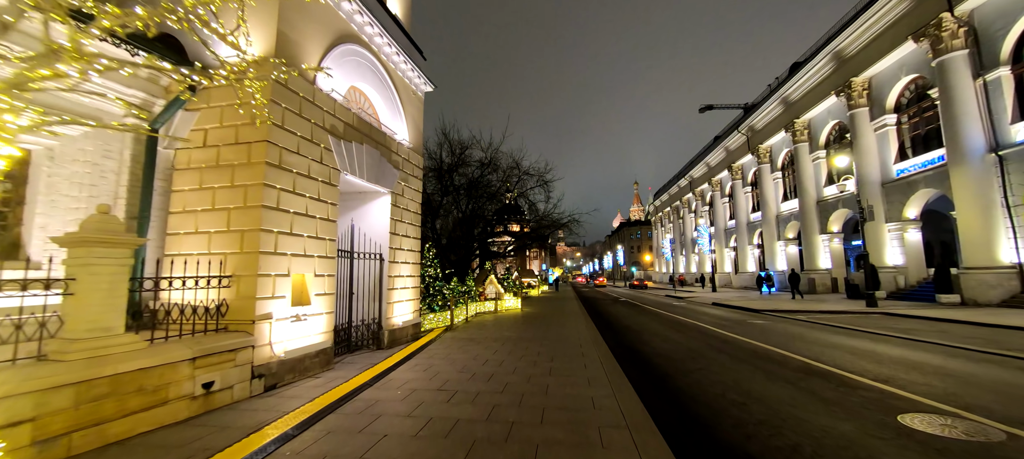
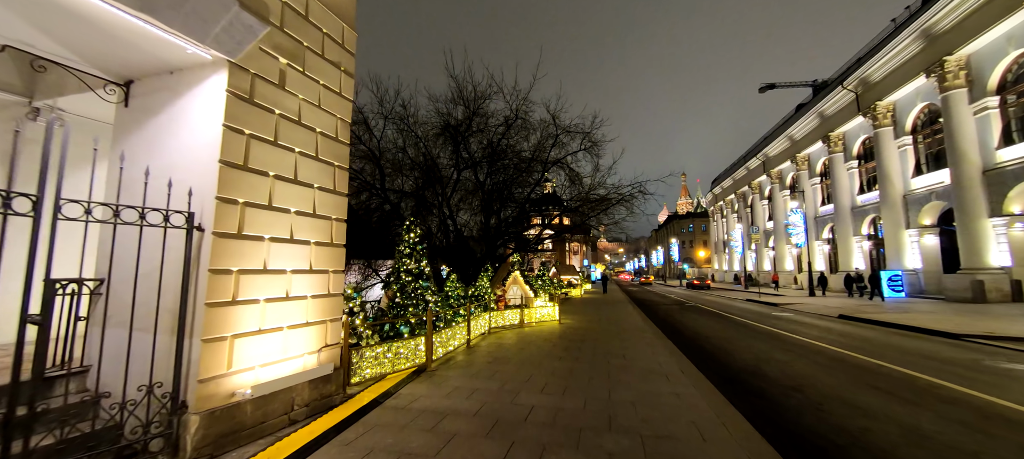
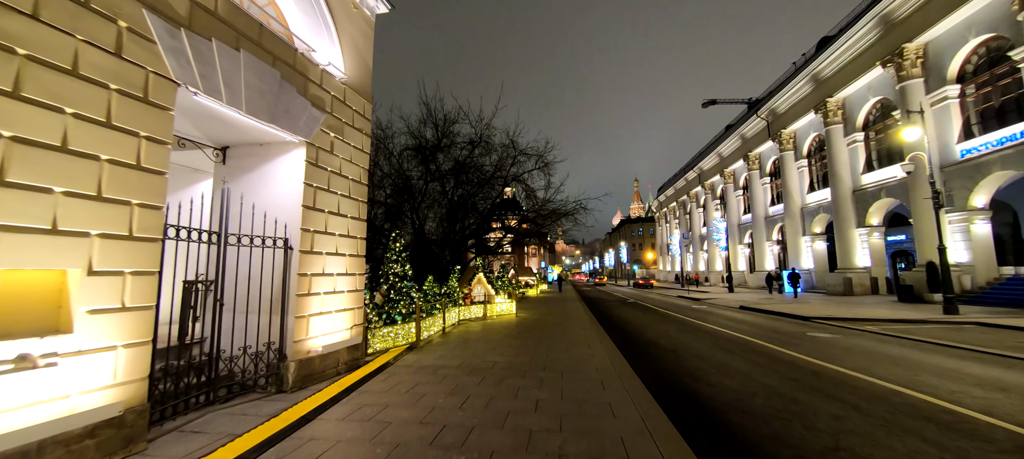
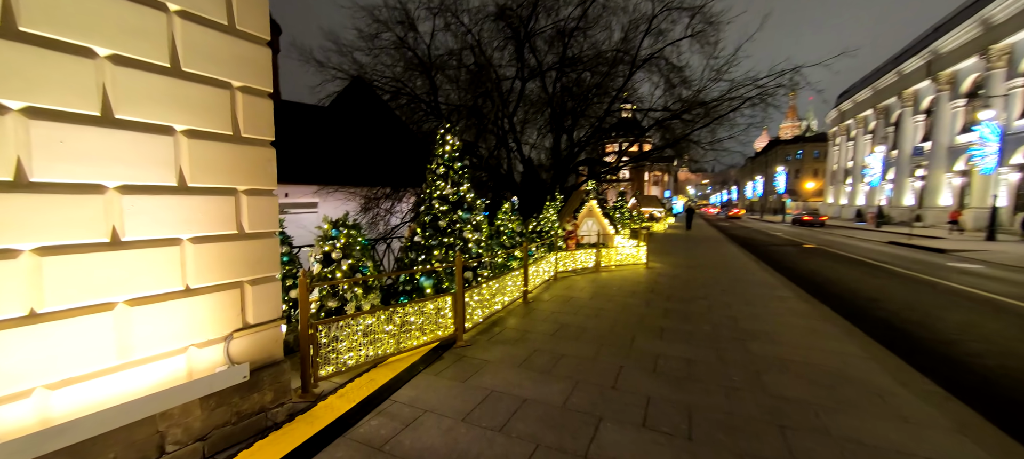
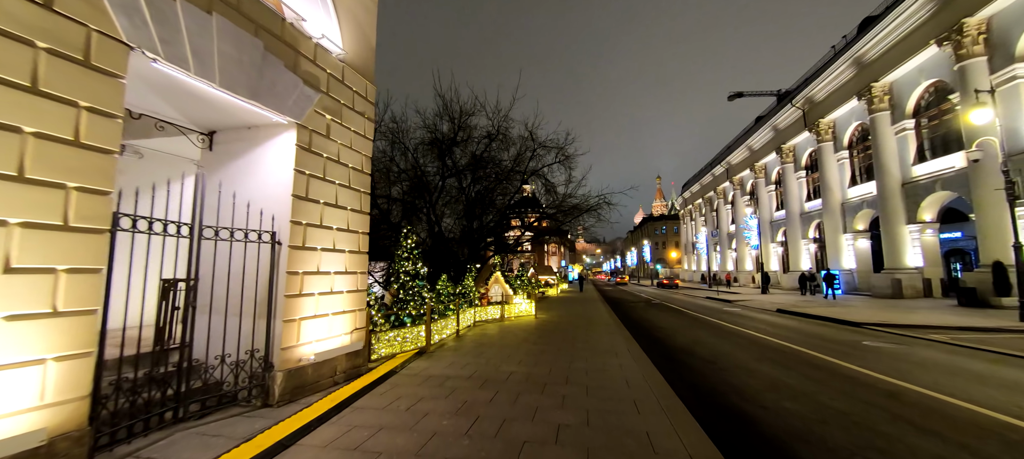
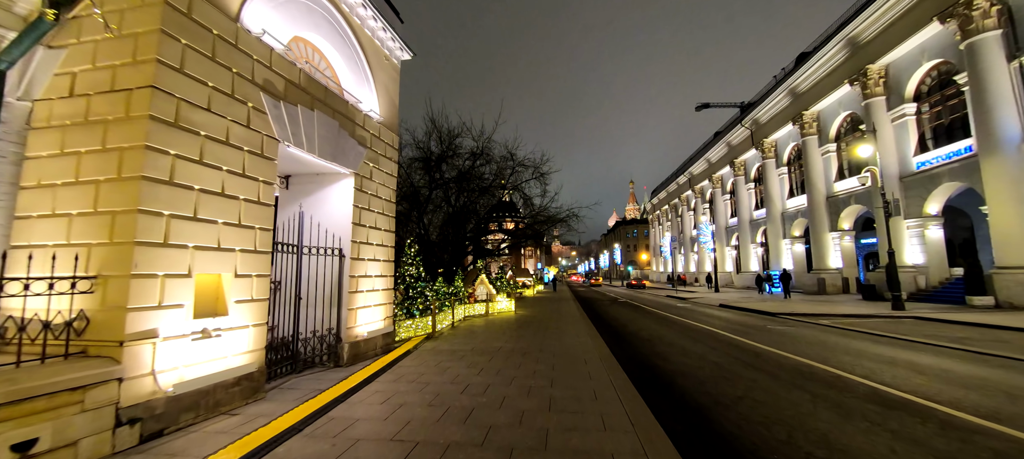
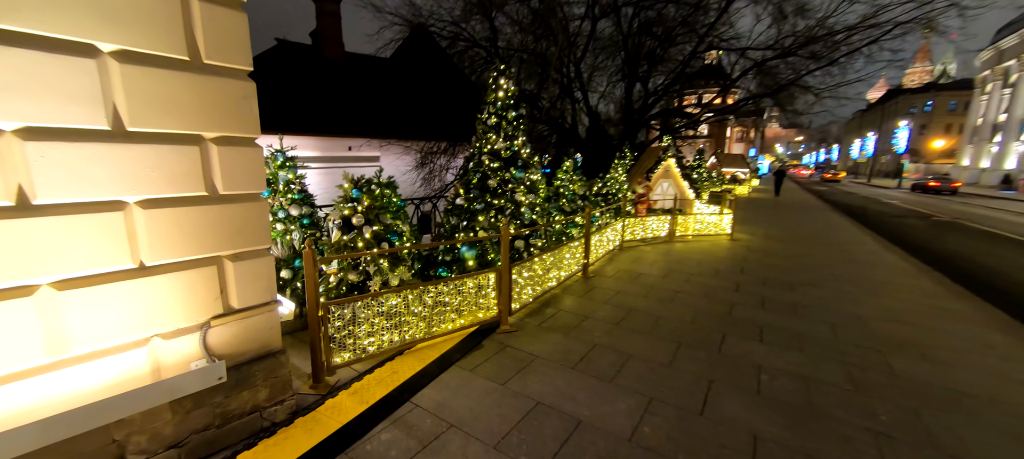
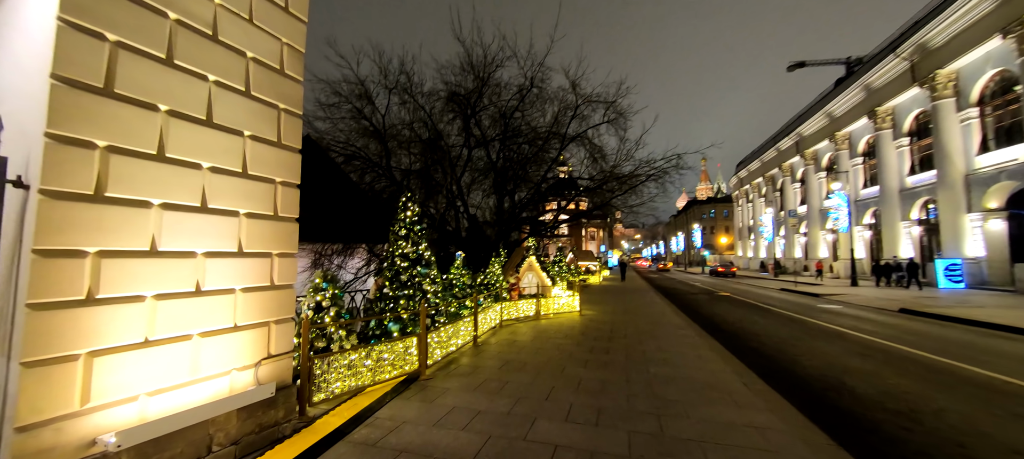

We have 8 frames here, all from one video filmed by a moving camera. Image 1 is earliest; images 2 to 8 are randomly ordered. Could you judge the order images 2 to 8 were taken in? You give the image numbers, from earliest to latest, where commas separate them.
6, 3, 5, 2, 8, 4, 7
